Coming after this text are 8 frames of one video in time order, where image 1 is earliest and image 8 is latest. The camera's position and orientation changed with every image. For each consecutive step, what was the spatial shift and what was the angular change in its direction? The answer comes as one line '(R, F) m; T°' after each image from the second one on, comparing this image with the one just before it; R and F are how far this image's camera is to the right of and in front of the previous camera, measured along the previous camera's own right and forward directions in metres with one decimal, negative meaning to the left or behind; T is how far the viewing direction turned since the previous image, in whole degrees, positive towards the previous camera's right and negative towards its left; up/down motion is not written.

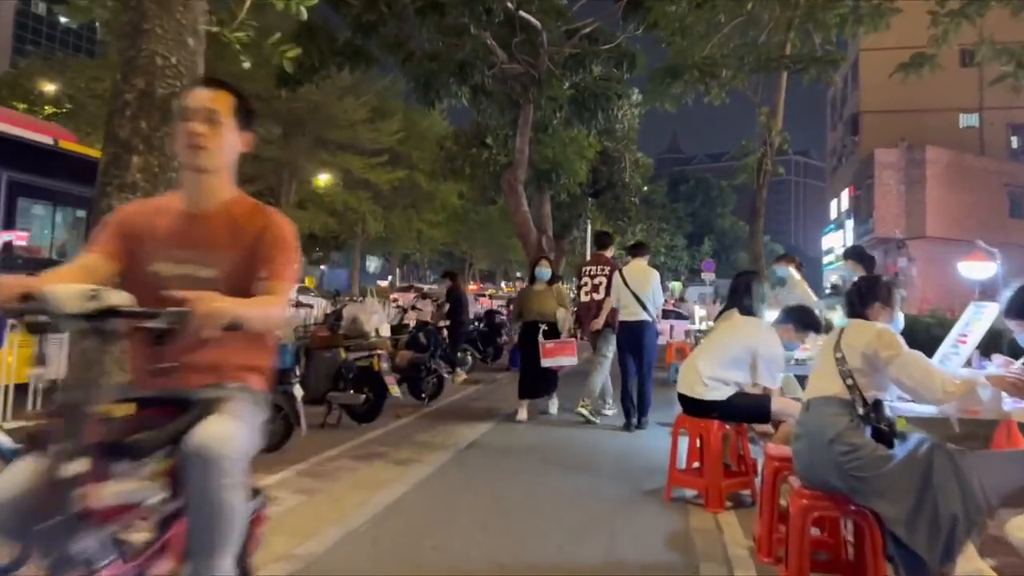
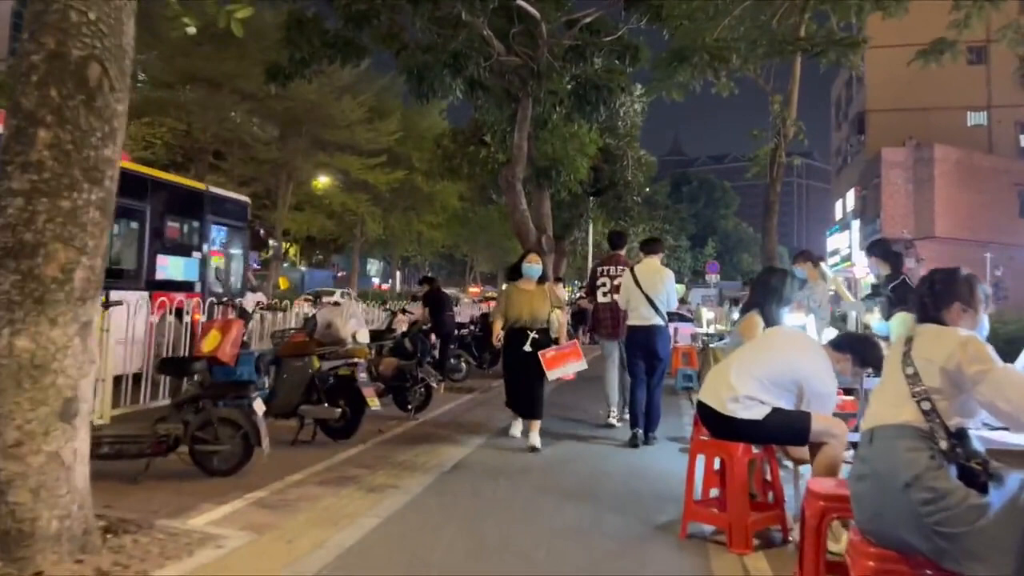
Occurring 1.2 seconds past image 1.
(+0.1, +0.9) m; 0°
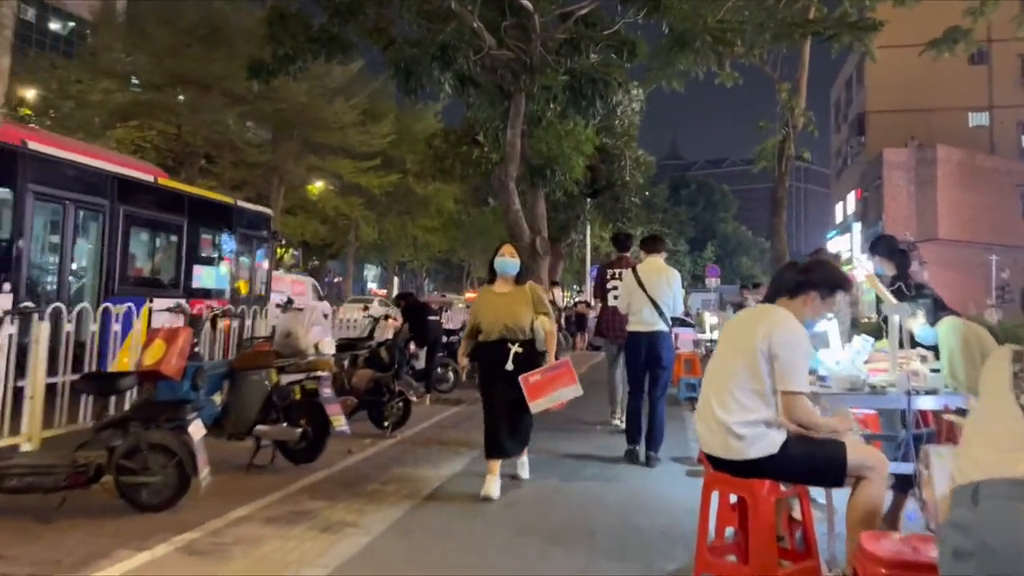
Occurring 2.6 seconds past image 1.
(+0.1, +0.9) m; 0°
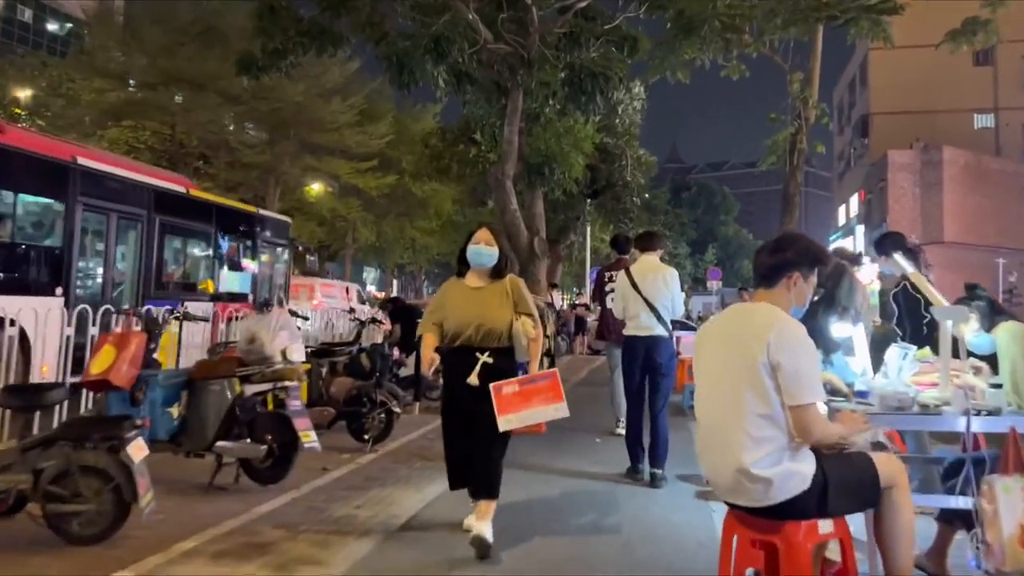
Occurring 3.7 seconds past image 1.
(+0.1, +0.7) m; 0°
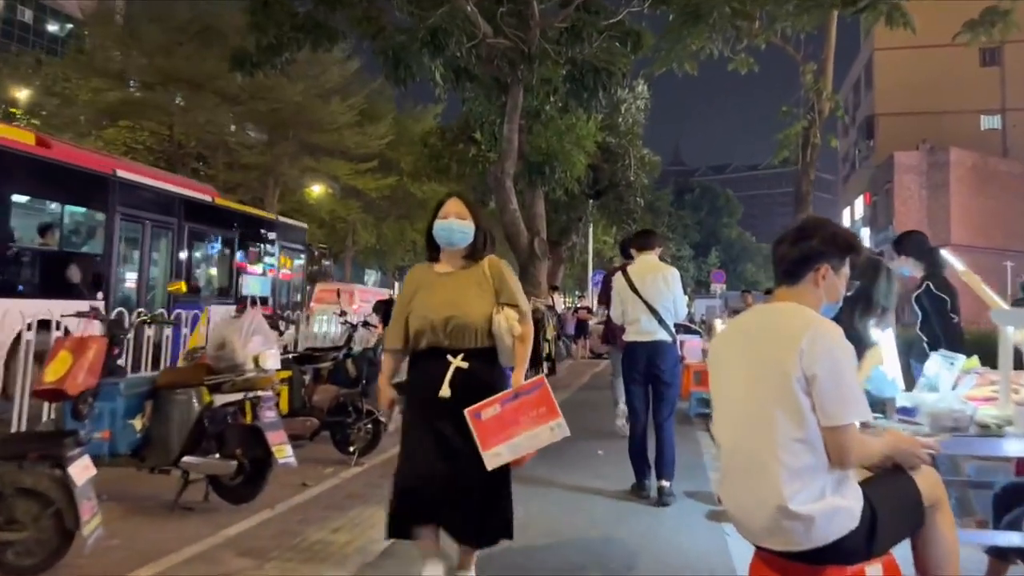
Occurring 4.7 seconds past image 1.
(0.0, +0.5) m; 0°
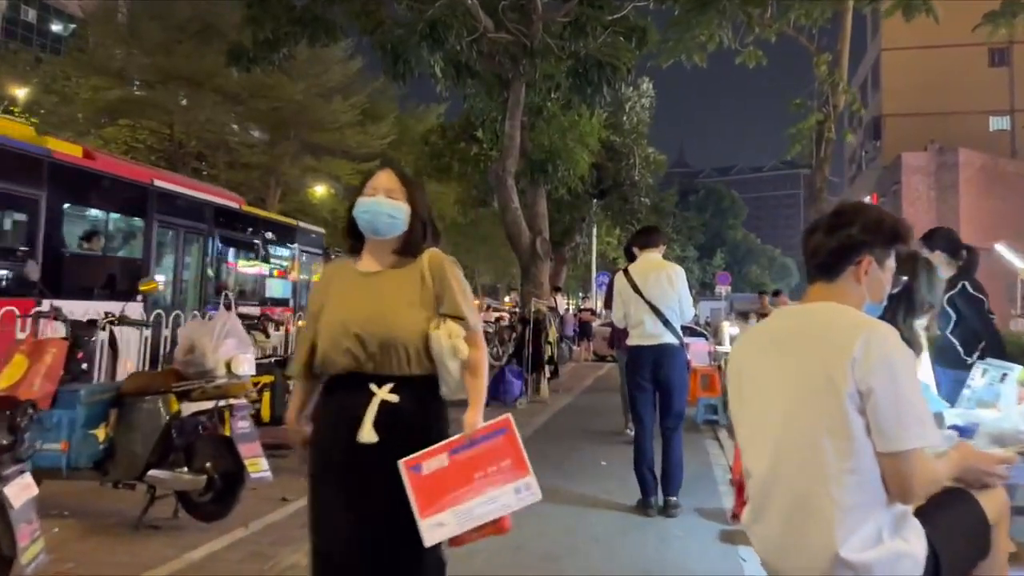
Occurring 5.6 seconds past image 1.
(+0.1, +0.5) m; 0°
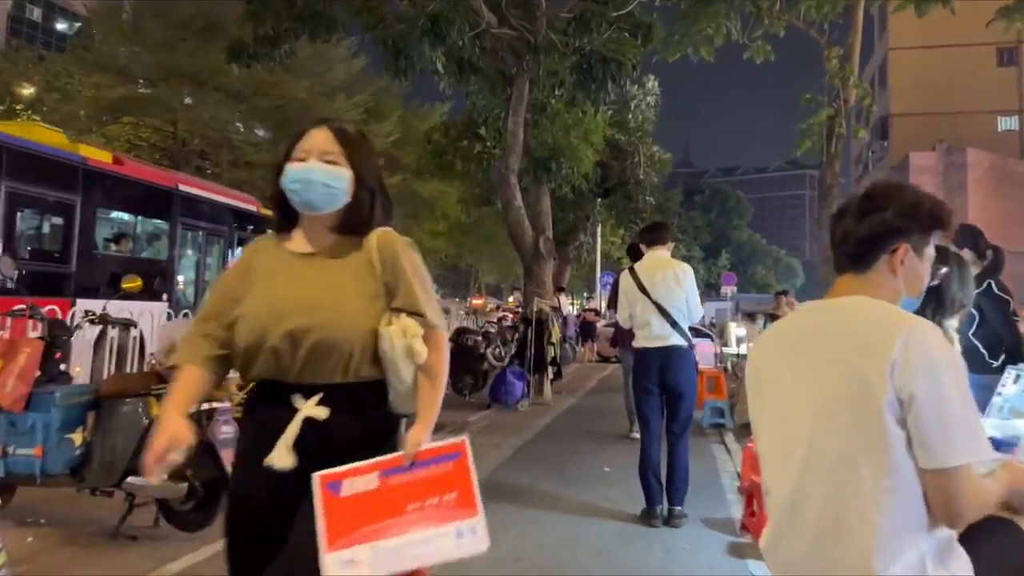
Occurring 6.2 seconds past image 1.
(0.0, +0.3) m; 0°
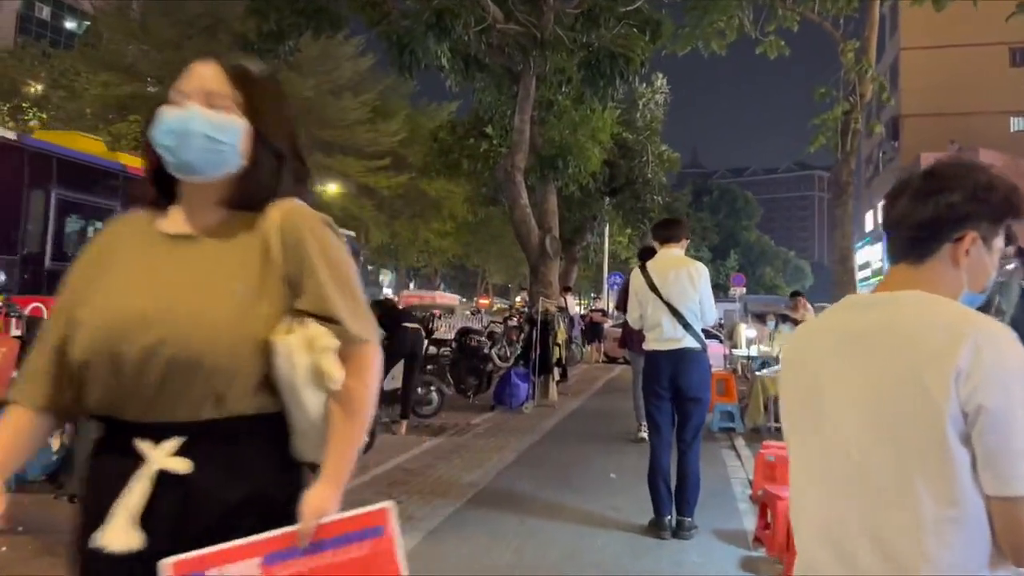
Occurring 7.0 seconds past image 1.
(0.0, +0.3) m; 0°
